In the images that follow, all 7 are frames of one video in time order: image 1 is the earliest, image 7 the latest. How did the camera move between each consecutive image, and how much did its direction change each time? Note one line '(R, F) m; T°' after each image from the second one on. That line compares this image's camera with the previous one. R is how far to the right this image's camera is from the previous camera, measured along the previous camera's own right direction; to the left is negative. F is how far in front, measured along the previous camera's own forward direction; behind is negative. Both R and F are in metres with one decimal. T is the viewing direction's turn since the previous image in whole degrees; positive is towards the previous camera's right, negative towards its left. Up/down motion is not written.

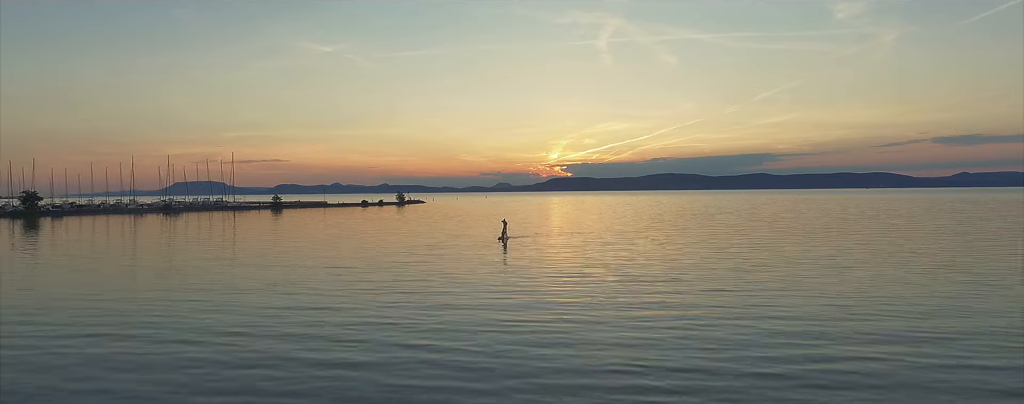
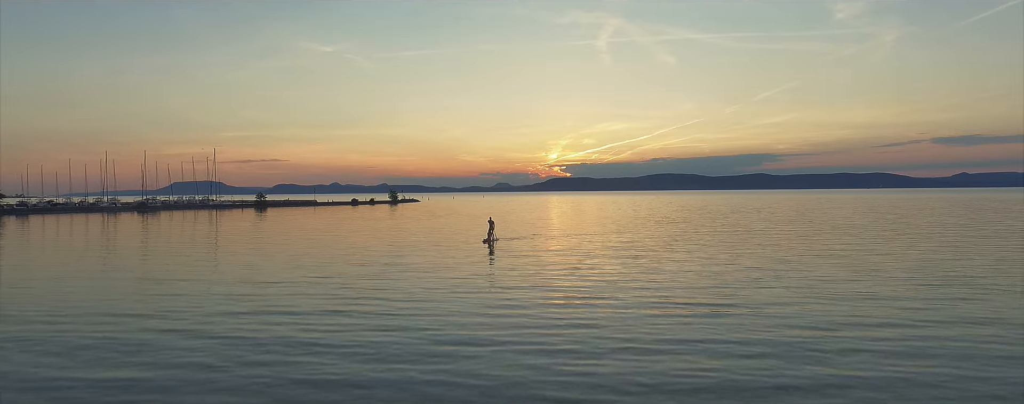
(+0.8, +10.3) m; 0°
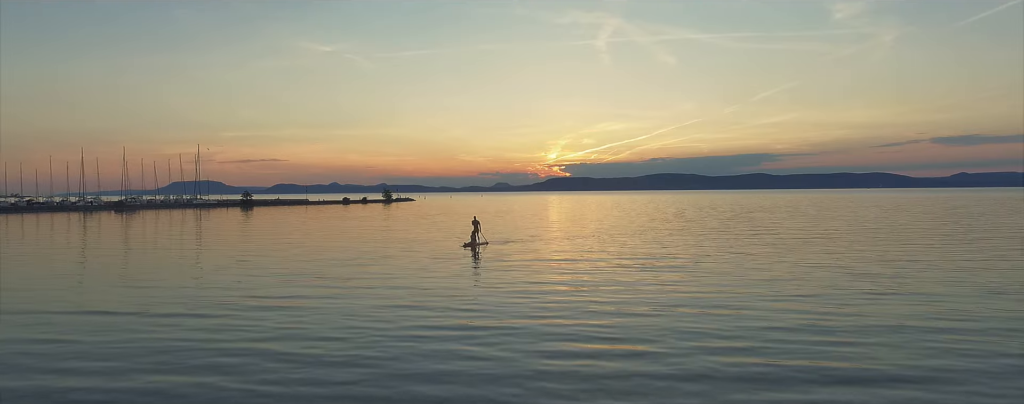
(+0.6, +8.4) m; 0°
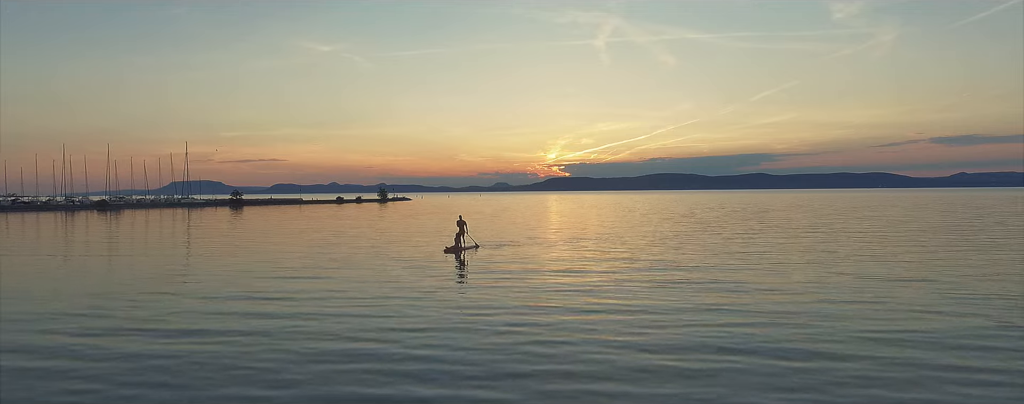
(+0.3, +5.8) m; 0°
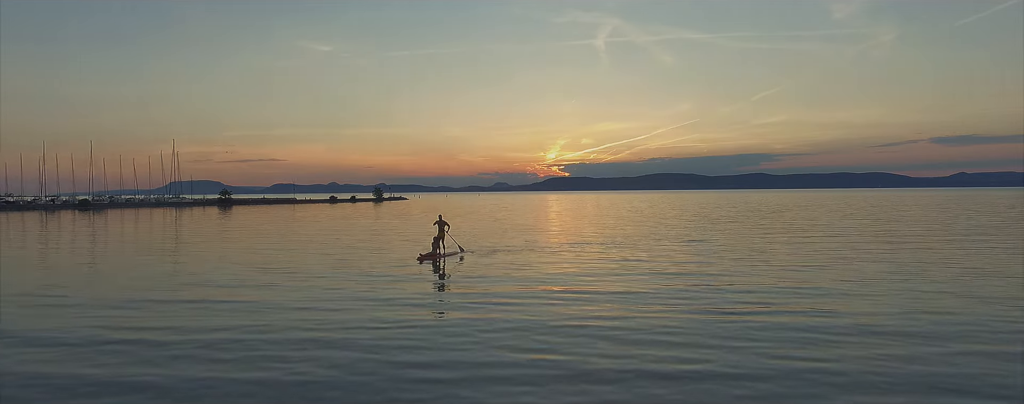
(+0.3, +6.3) m; 0°
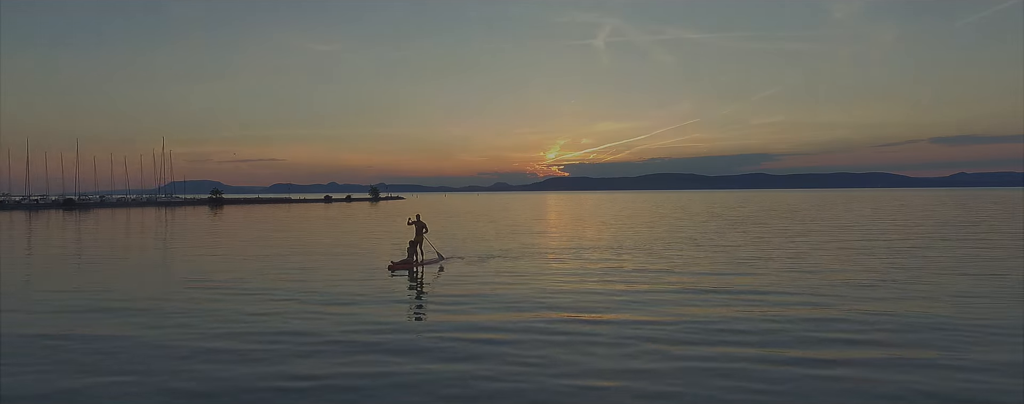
(+0.2, +4.8) m; 0°
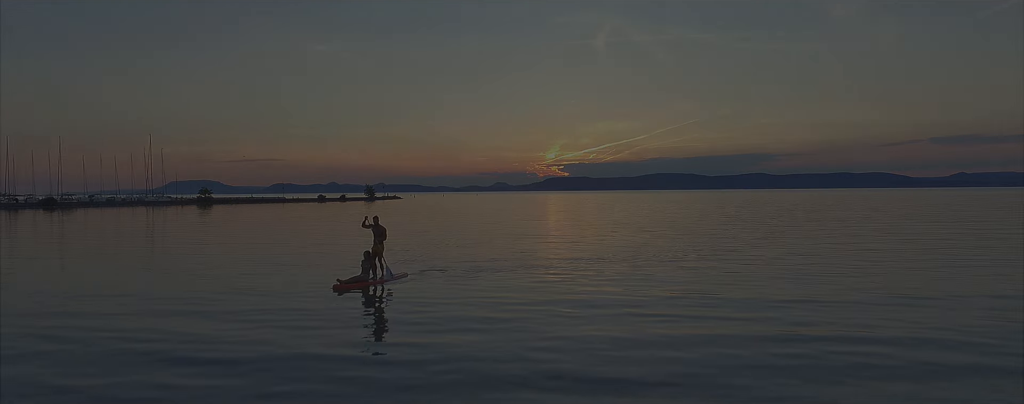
(+0.1, +5.6) m; 0°
